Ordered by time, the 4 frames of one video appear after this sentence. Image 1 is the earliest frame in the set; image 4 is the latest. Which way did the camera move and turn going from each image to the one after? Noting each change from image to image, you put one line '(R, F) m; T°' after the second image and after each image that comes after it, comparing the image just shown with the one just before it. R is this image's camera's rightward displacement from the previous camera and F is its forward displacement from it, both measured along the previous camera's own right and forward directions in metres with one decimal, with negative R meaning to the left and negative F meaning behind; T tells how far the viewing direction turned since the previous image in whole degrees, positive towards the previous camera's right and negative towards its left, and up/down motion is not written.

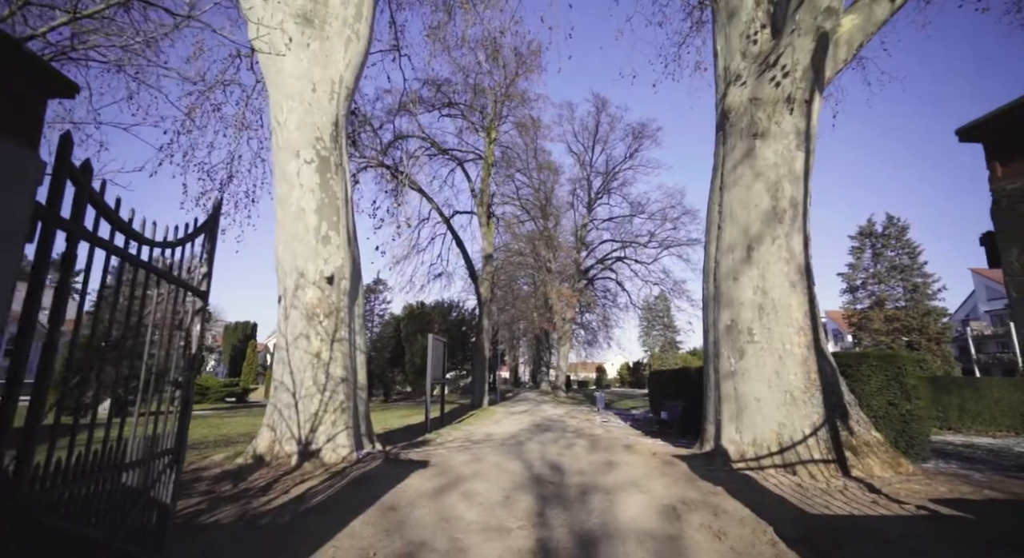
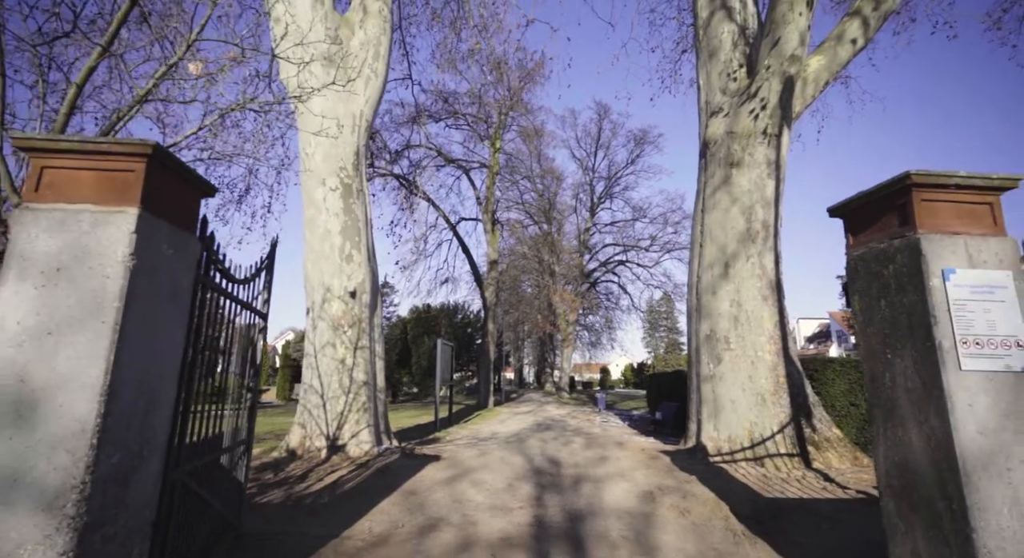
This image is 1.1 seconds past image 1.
(0.0, -0.9) m; -1°
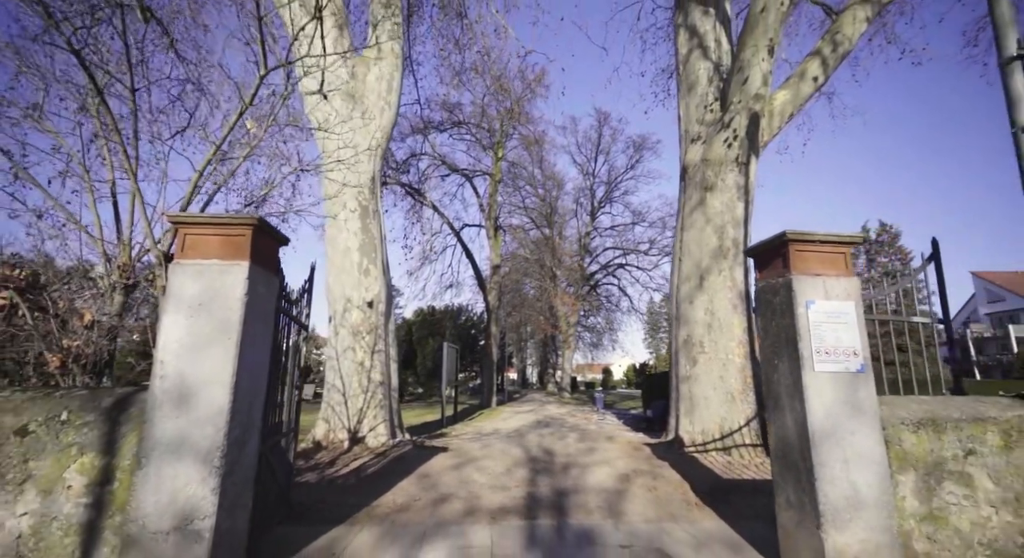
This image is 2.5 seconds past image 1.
(+0.1, -1.0) m; 0°
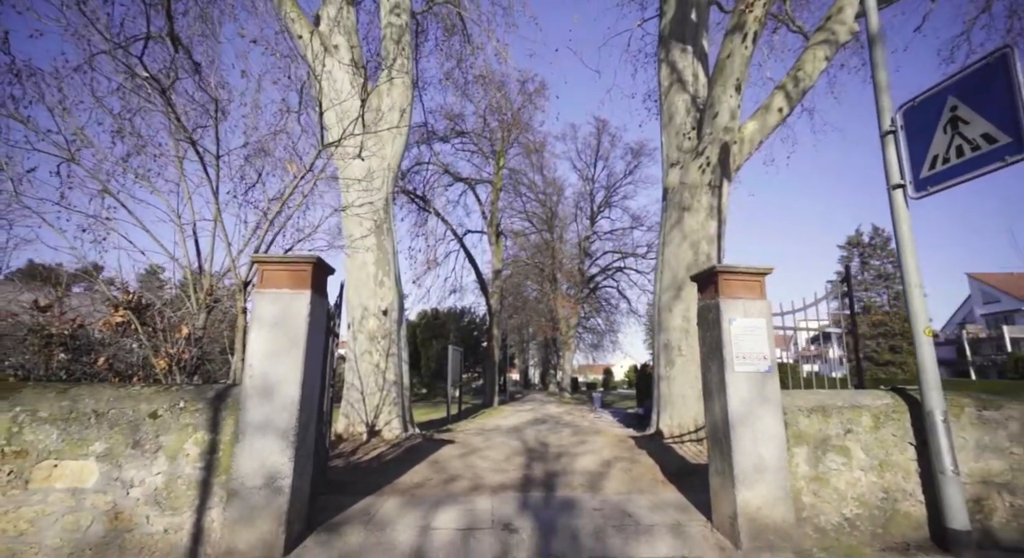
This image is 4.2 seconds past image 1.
(+0.1, -1.1) m; 0°
